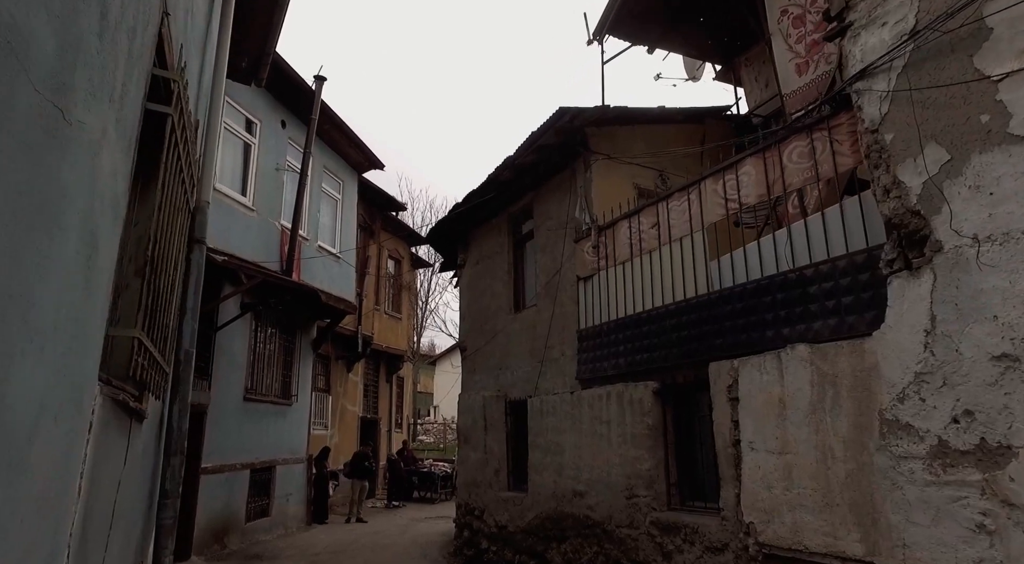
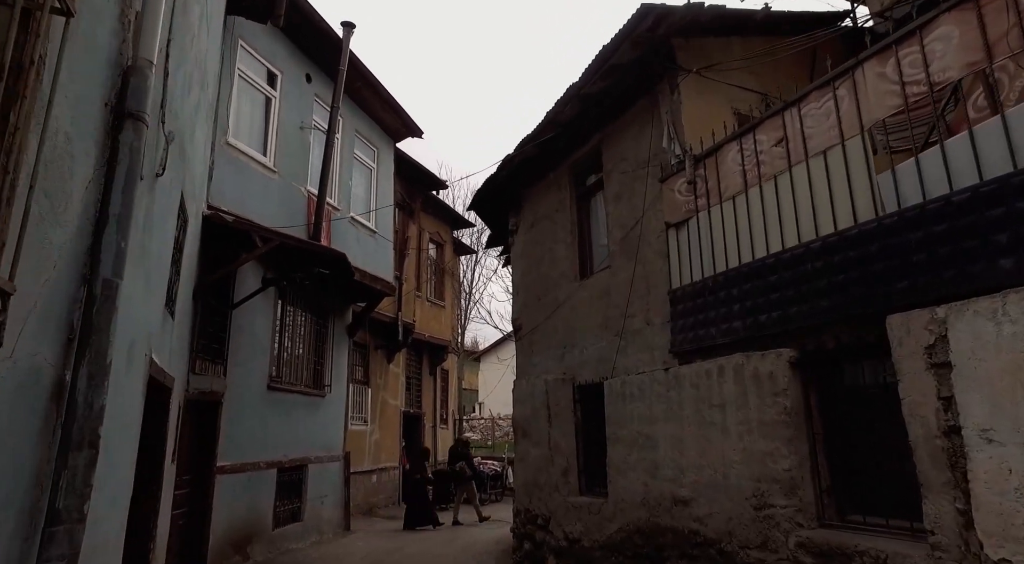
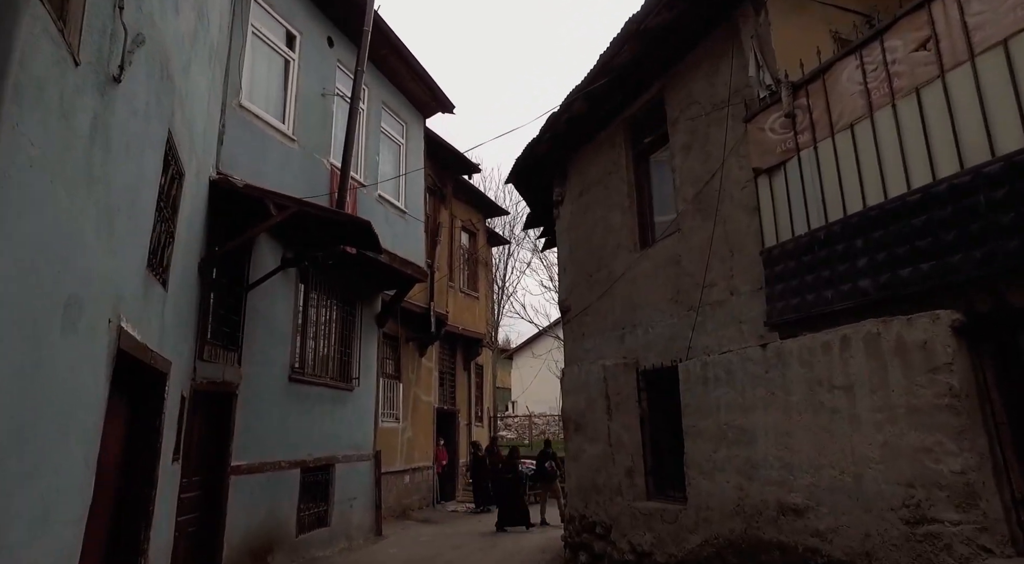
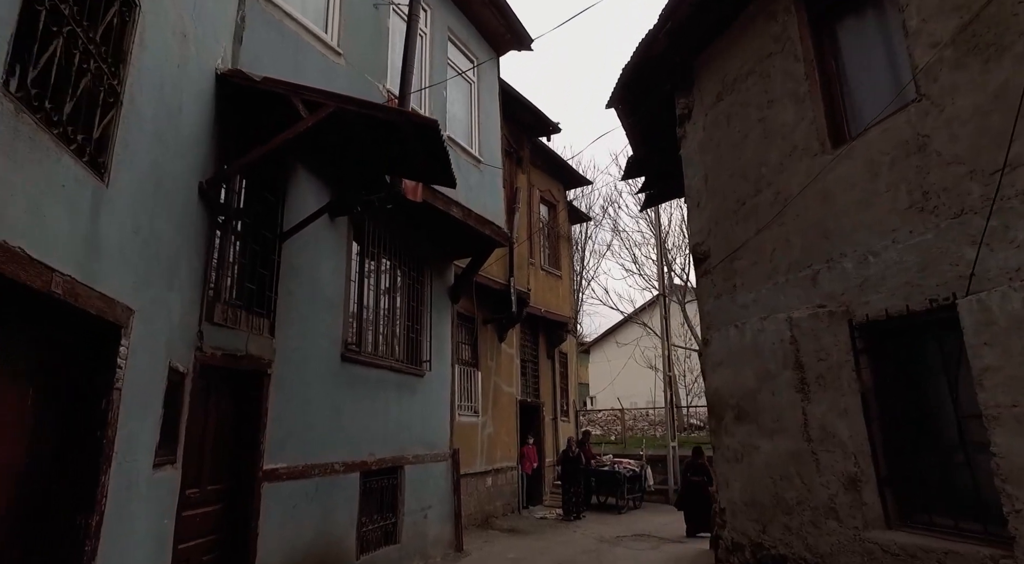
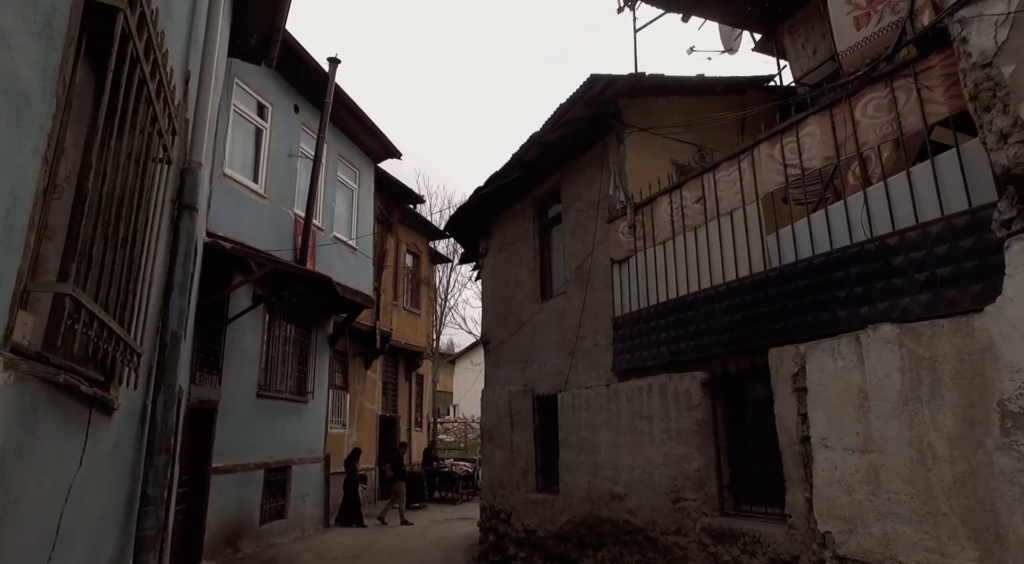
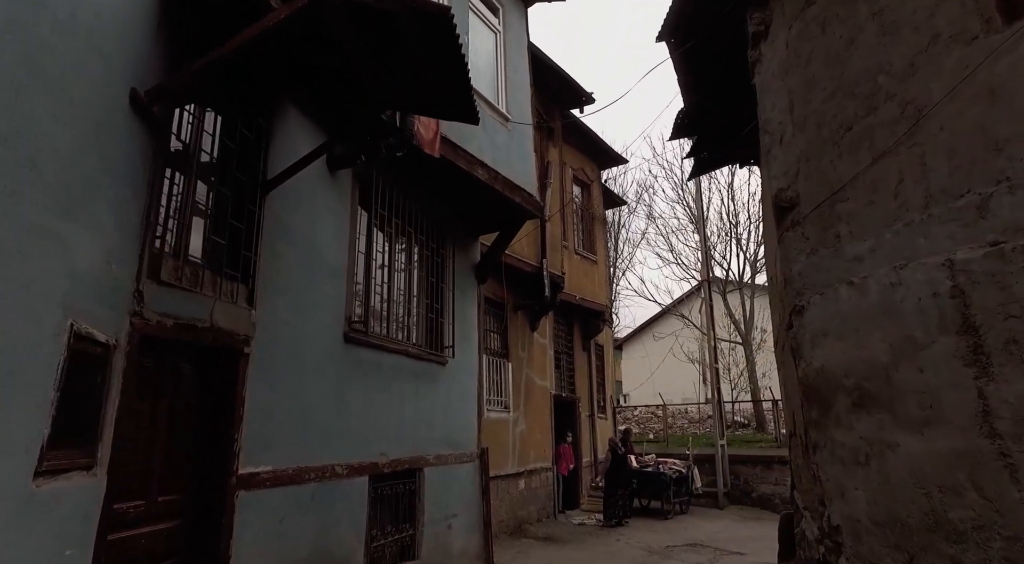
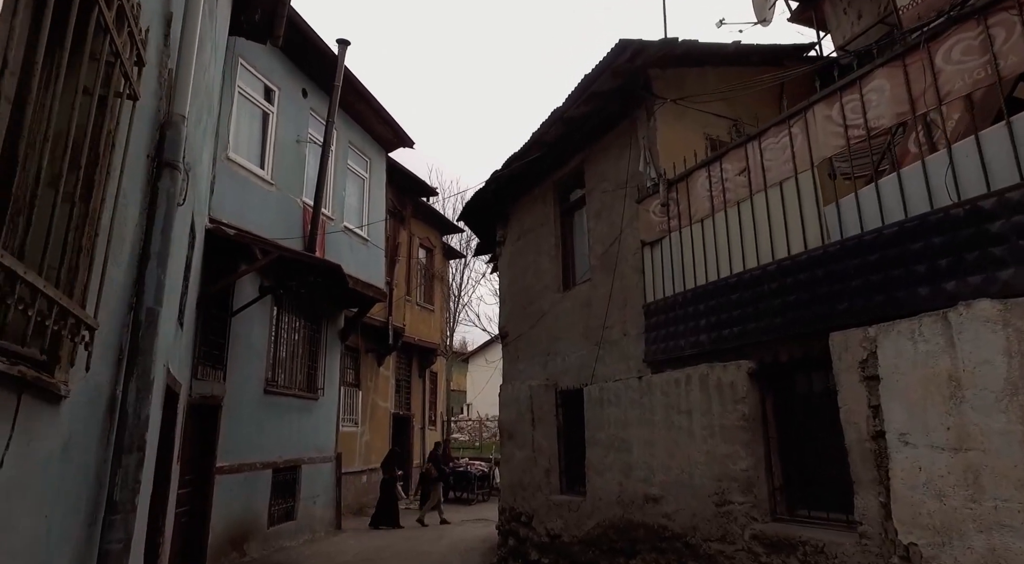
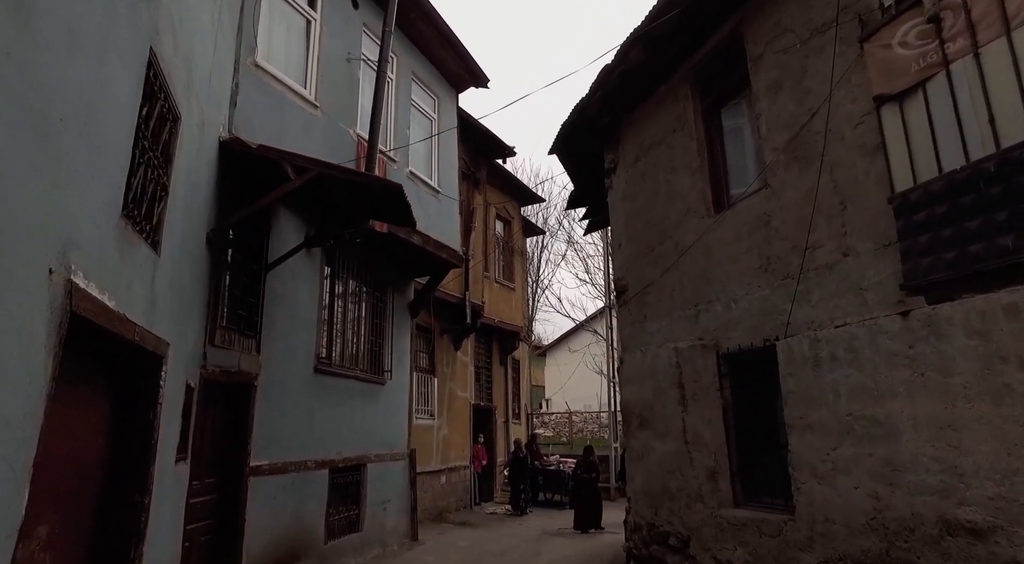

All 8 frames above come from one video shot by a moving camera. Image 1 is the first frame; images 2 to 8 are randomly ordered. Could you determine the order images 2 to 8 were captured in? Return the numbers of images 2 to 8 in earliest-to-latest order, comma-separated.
5, 7, 2, 3, 8, 4, 6
